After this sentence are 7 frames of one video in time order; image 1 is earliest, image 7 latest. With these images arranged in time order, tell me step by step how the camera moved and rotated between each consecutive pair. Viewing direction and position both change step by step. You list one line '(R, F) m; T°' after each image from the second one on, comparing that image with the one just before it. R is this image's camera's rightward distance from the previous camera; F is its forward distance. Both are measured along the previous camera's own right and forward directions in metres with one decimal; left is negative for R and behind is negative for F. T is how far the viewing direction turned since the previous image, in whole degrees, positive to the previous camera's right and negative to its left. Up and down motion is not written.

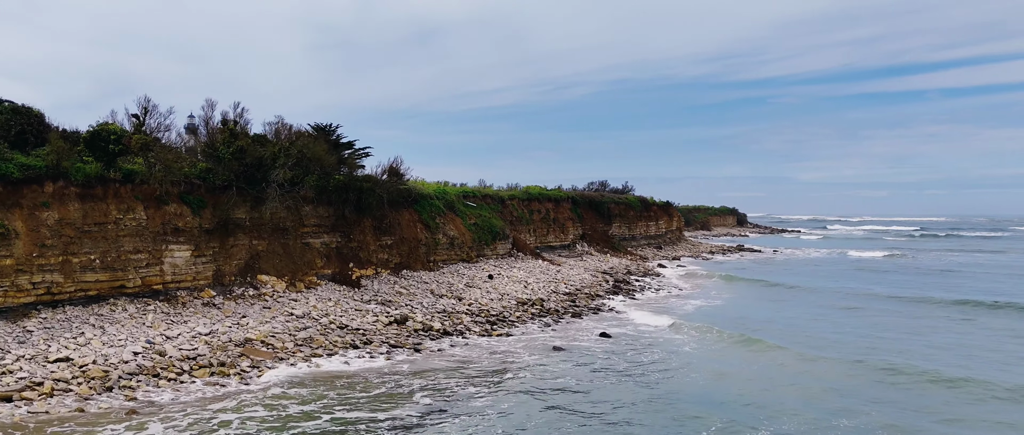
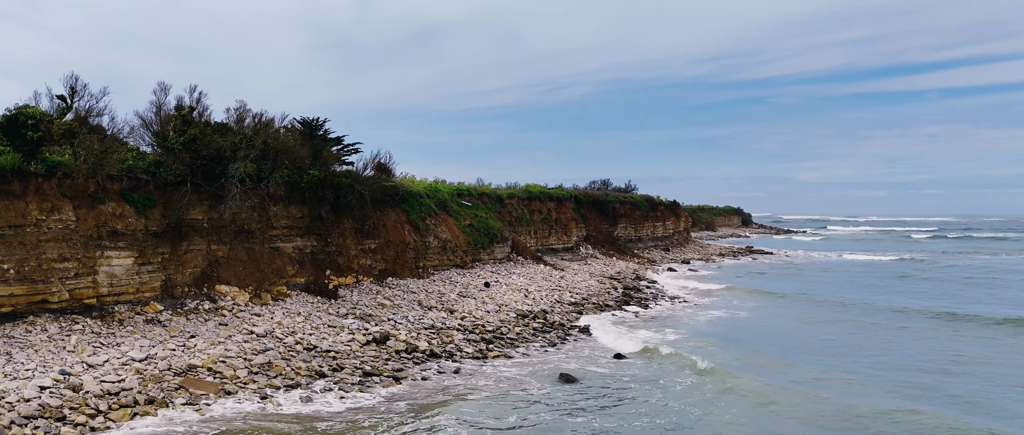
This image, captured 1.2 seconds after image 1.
(0.0, +2.3) m; 0°
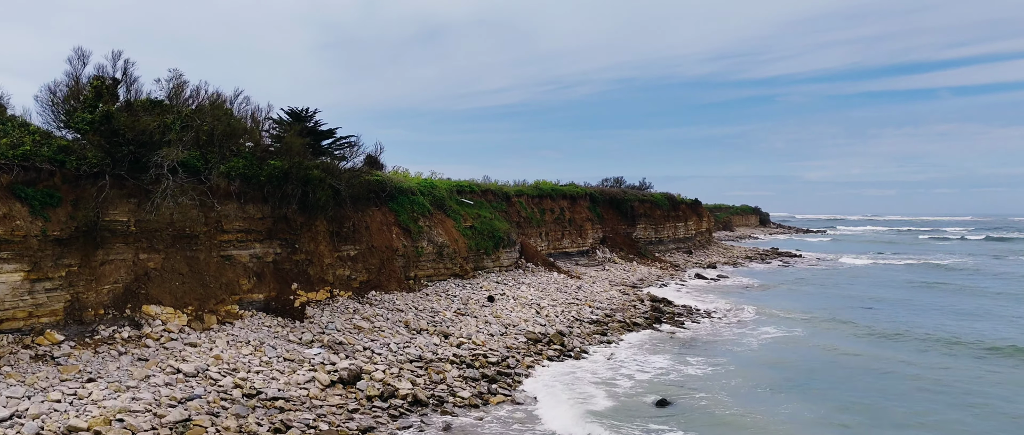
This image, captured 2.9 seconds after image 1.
(0.0, +3.2) m; -1°
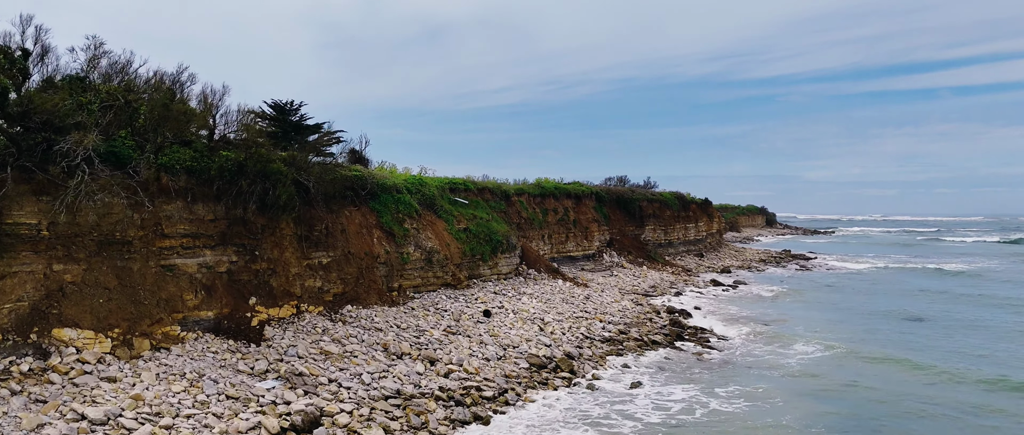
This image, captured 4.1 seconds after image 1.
(0.0, +2.1) m; 0°
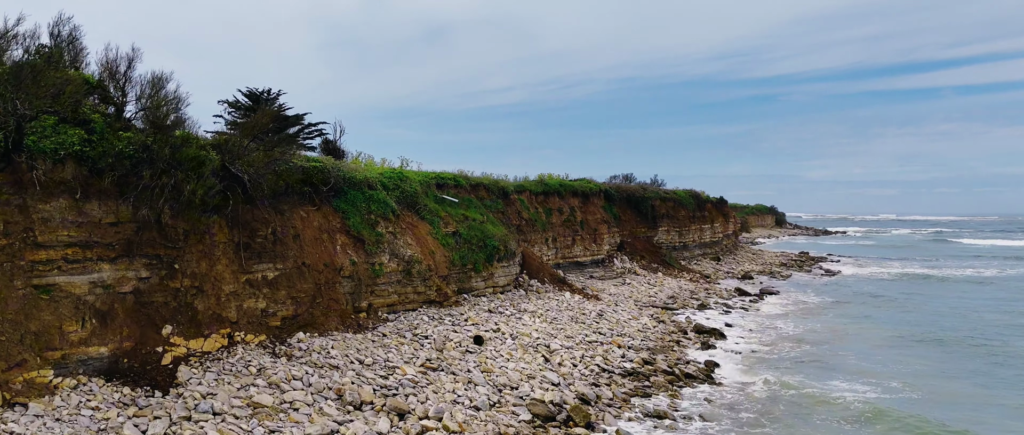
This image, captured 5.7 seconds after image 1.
(0.0, +2.7) m; 0°
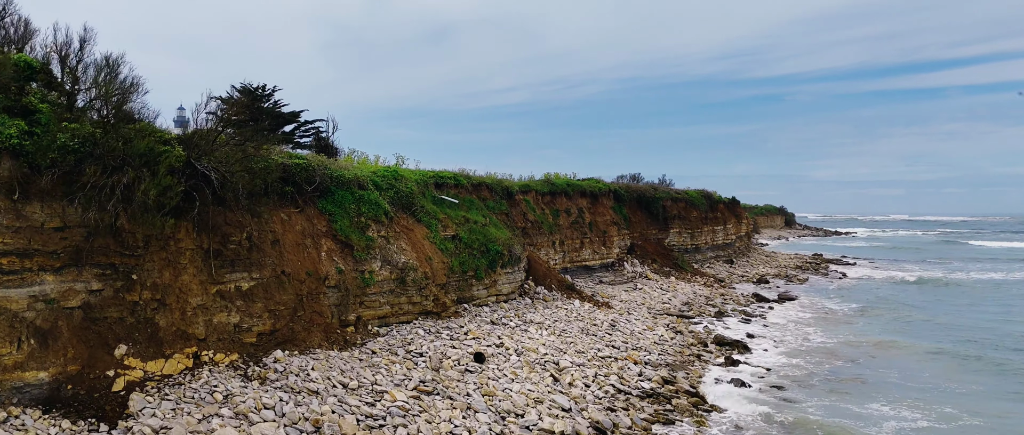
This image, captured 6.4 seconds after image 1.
(0.0, +1.1) m; 0°
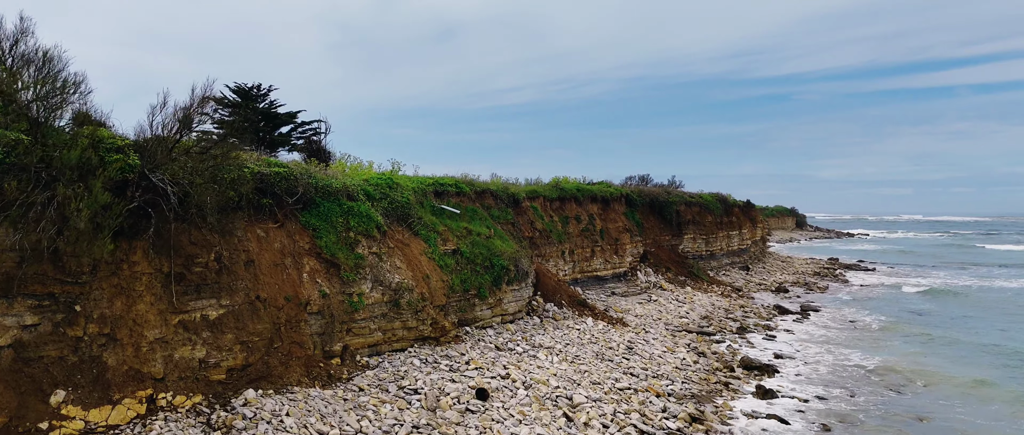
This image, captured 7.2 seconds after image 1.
(0.0, +1.2) m; 0°
